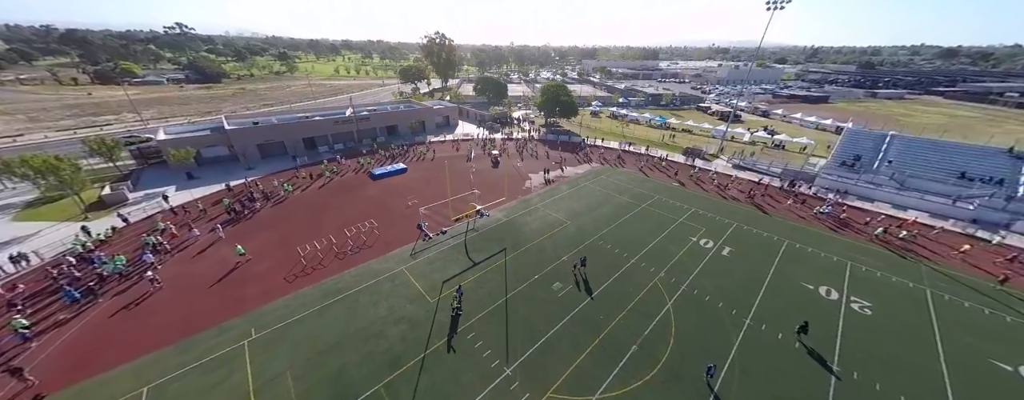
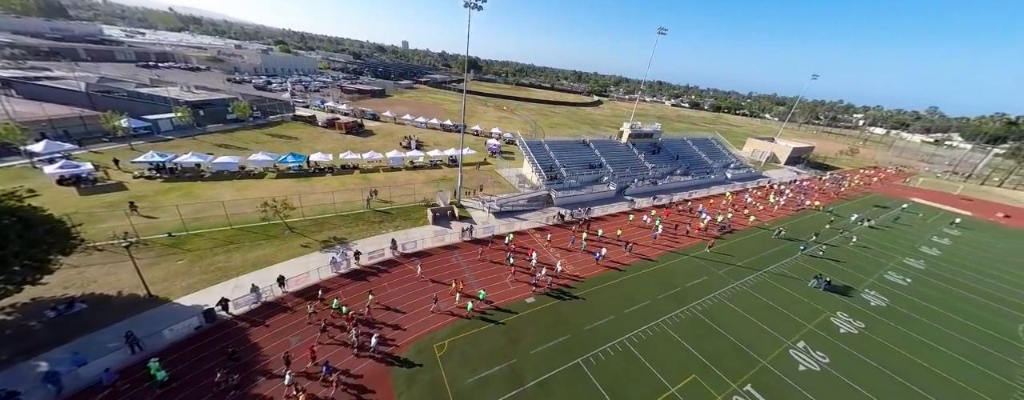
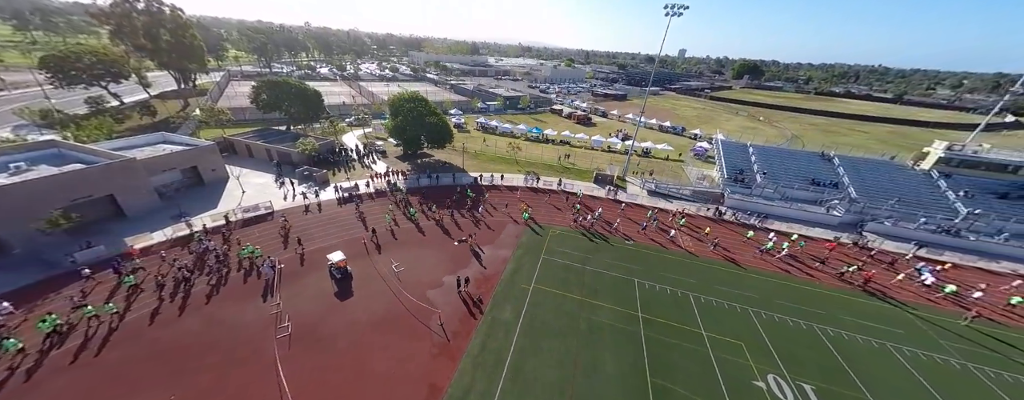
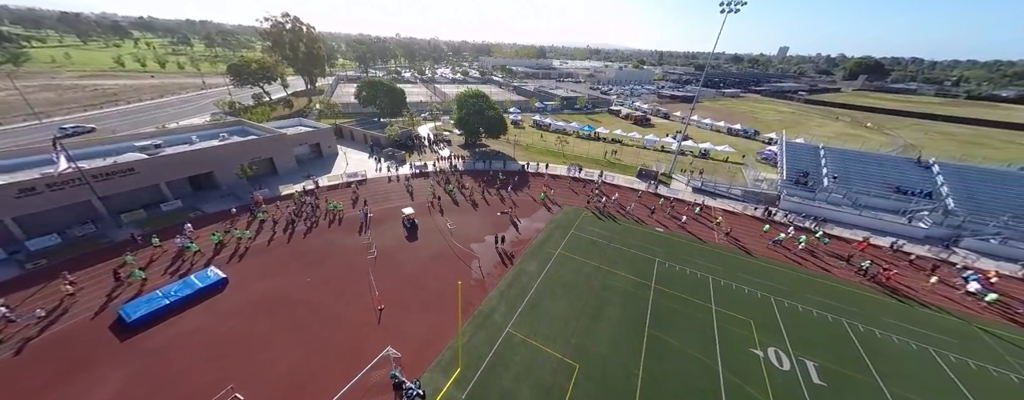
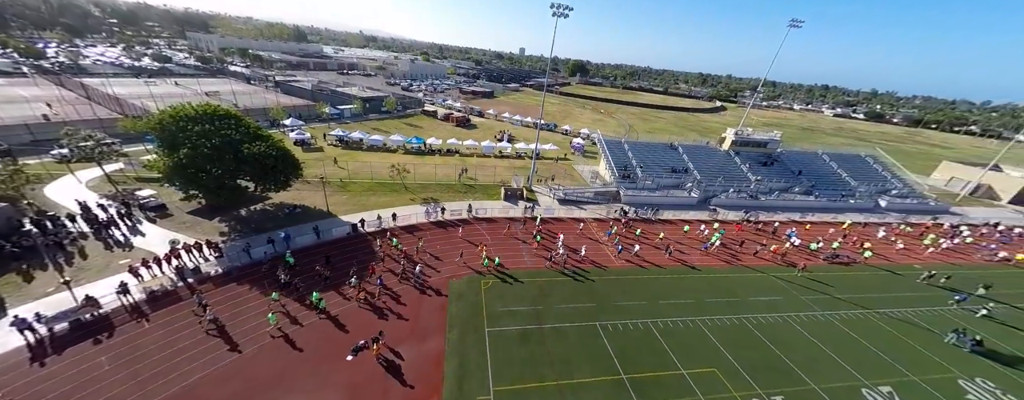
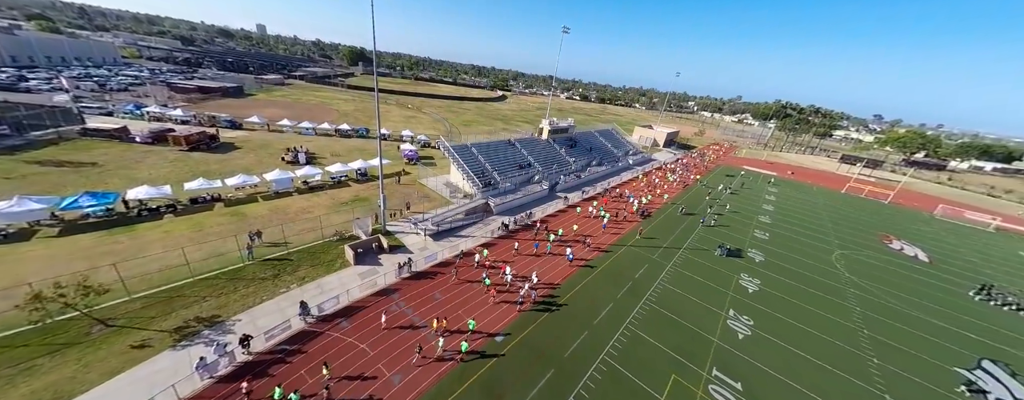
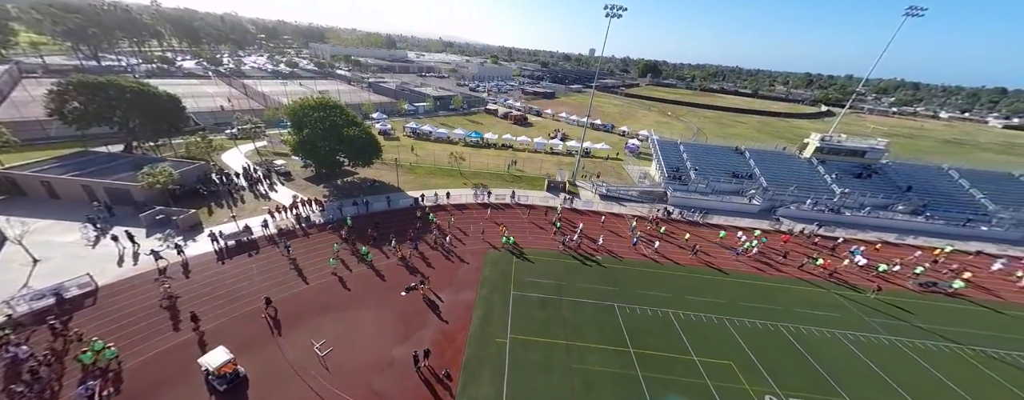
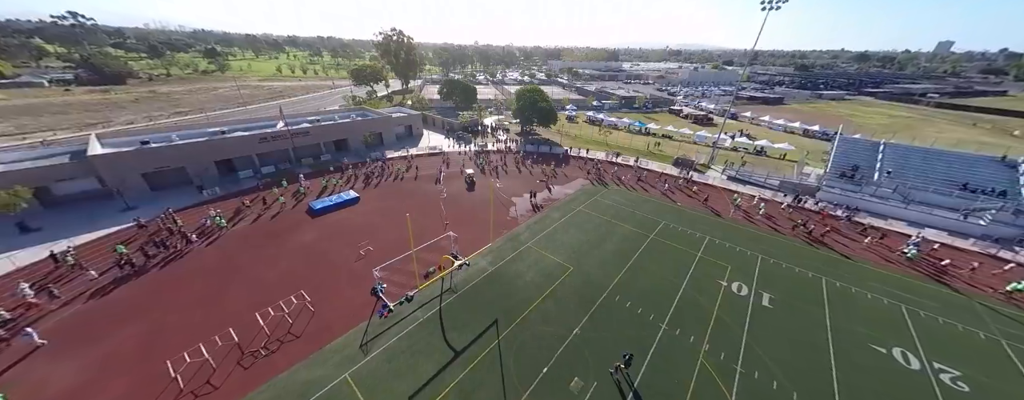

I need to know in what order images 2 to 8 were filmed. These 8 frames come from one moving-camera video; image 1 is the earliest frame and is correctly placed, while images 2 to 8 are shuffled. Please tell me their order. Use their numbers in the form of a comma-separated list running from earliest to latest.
8, 4, 3, 7, 5, 2, 6
